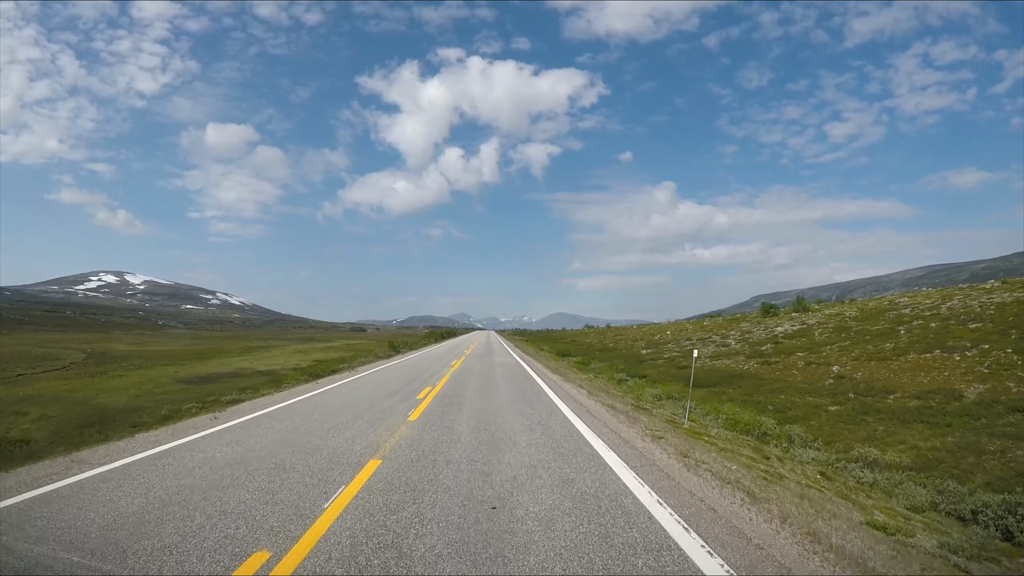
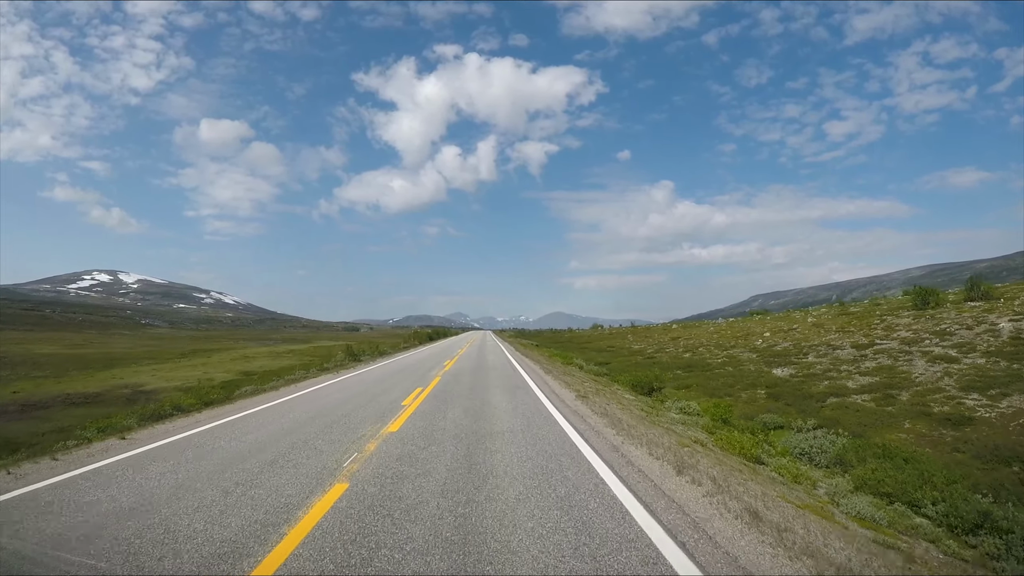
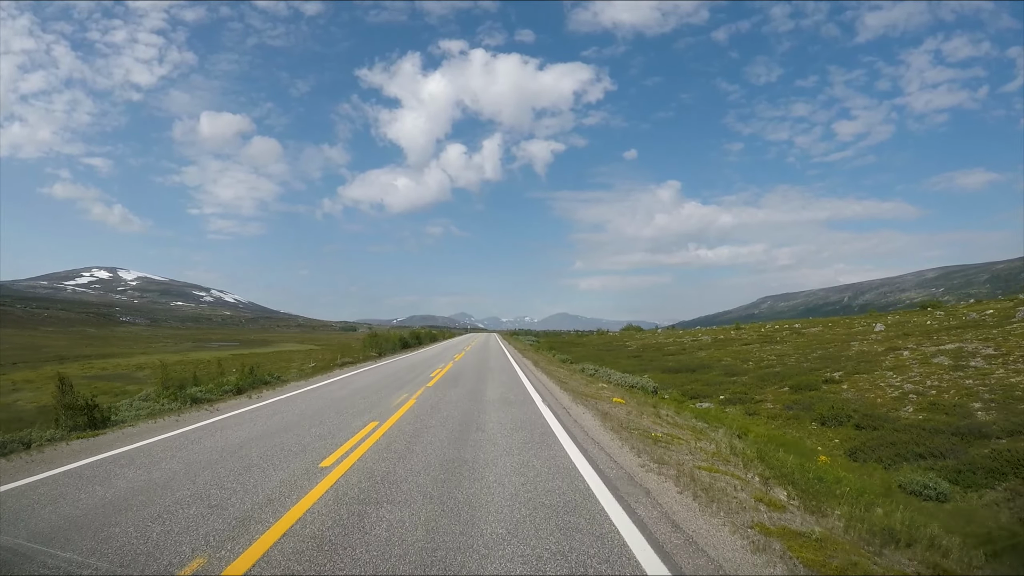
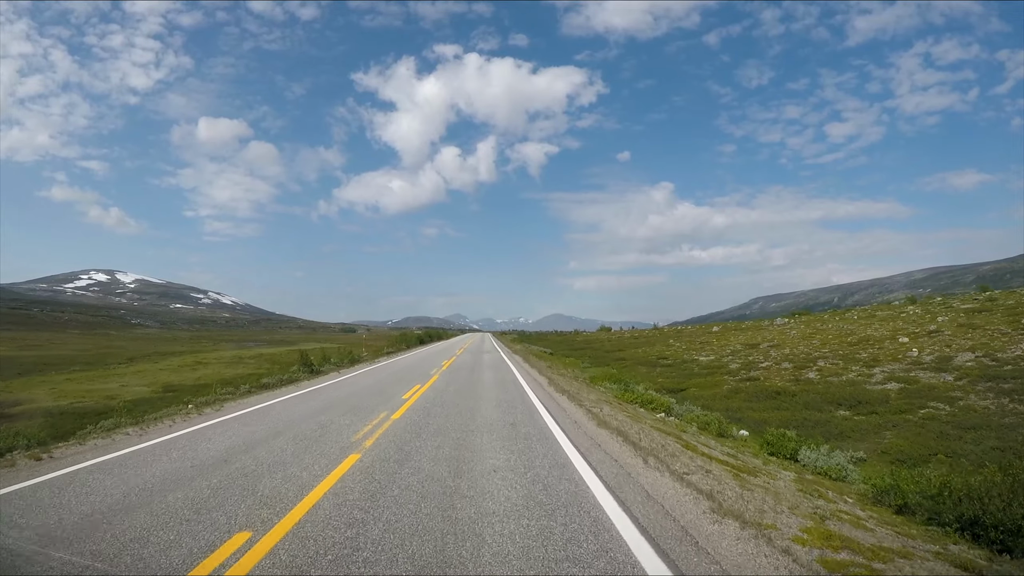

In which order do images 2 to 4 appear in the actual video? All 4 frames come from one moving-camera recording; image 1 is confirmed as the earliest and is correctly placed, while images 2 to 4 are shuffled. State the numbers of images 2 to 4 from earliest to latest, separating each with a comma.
2, 4, 3
